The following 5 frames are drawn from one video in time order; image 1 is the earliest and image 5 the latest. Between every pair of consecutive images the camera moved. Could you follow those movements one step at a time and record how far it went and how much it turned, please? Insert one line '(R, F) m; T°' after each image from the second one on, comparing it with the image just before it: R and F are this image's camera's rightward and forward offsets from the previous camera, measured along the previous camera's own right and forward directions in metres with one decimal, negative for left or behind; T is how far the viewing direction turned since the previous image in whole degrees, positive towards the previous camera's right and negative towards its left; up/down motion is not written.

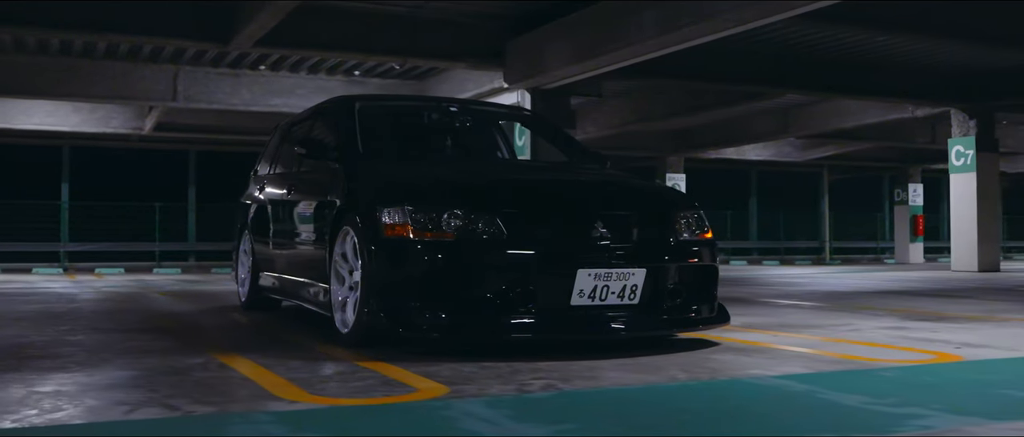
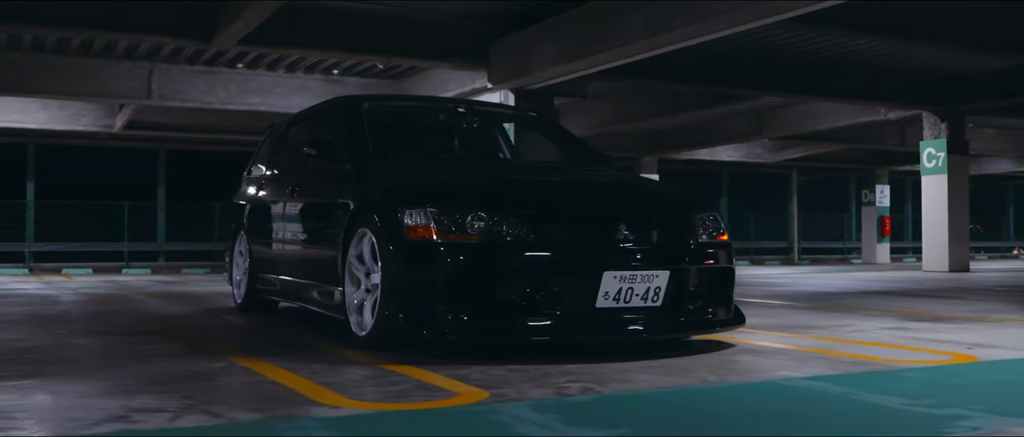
(-0.3, 0.0) m; +2°
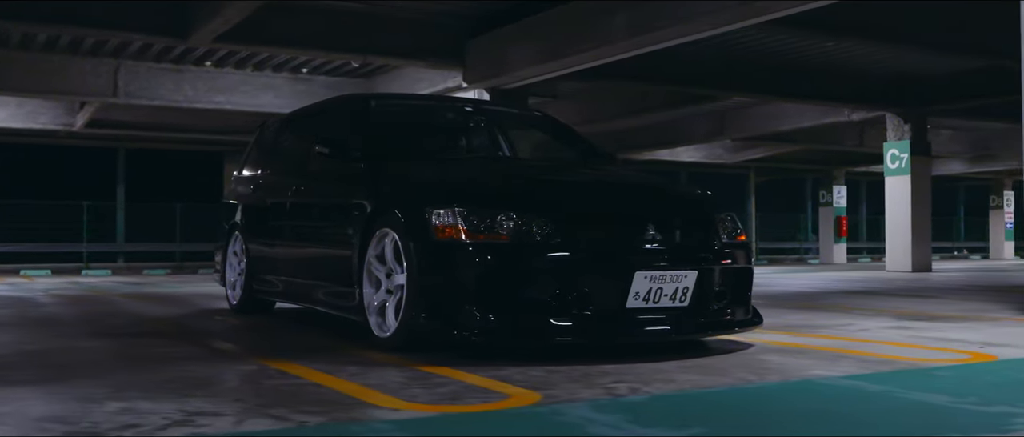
(-0.4, 0.0) m; +3°
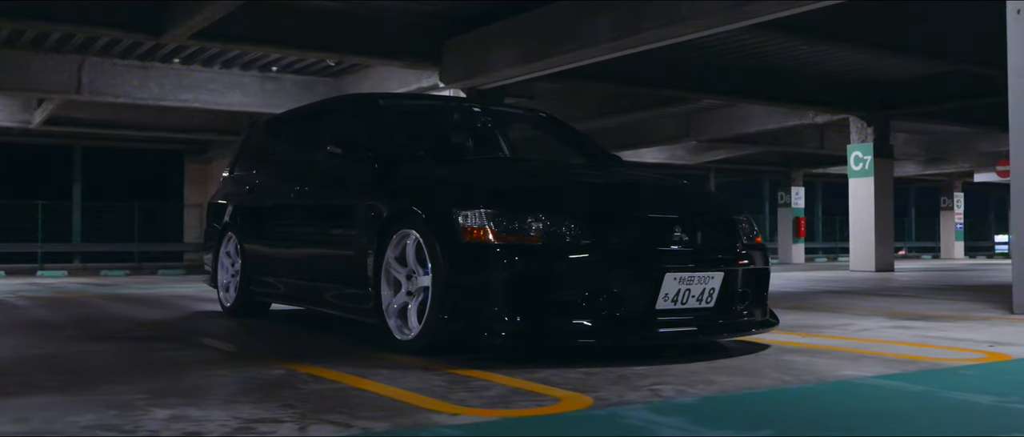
(-0.4, 0.0) m; +3°
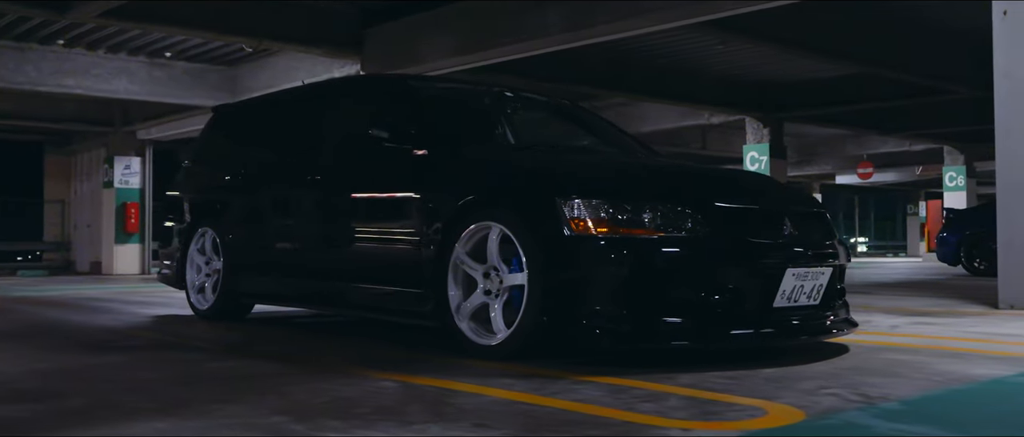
(-1.1, +0.5) m; +9°
